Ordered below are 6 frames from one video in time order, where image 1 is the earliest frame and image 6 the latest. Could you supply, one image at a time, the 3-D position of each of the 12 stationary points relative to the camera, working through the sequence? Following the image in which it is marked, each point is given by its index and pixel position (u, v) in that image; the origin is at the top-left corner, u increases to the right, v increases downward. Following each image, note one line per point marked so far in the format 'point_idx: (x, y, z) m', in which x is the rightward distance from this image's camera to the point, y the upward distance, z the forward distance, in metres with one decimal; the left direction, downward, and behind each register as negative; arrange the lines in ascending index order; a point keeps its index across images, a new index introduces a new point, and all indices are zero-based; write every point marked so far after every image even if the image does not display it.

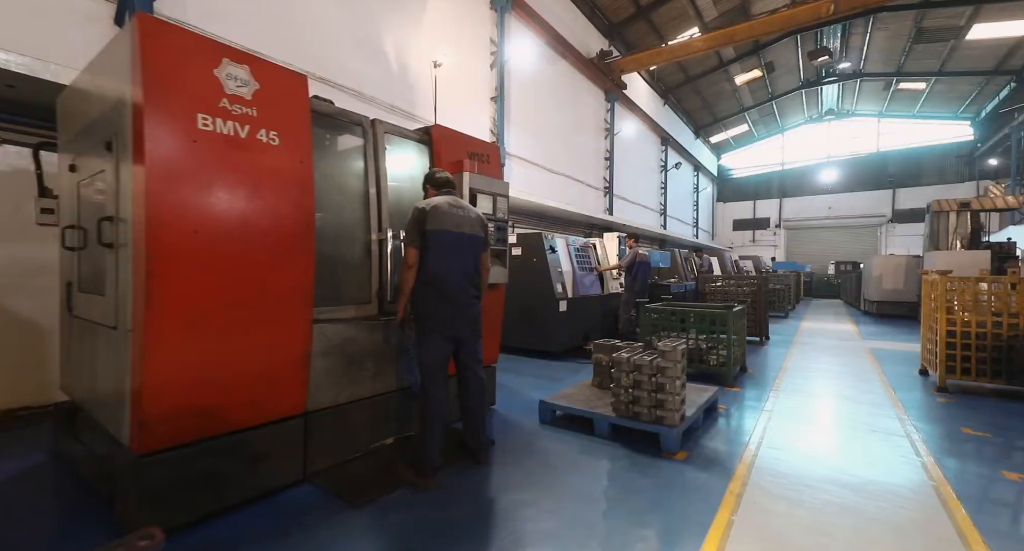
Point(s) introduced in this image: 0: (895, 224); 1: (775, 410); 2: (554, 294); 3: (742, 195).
0: (+13.9, +1.9, +15.9) m
1: (+1.9, -1.0, +3.2) m
2: (+0.4, -0.2, +4.7) m
3: (+10.1, +3.5, +19.1) m
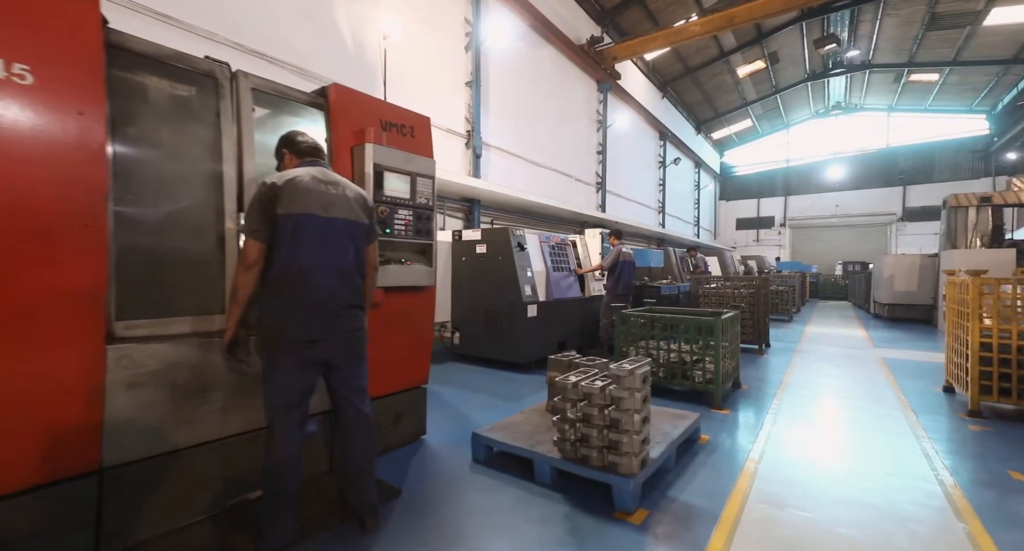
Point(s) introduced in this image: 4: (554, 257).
0: (+13.7, +1.8, +15.2) m
1: (+1.6, -1.0, +2.6) m
2: (+0.1, -0.2, +4.1) m
3: (+9.9, +3.4, +18.5) m
4: (+0.5, +0.2, +4.9) m
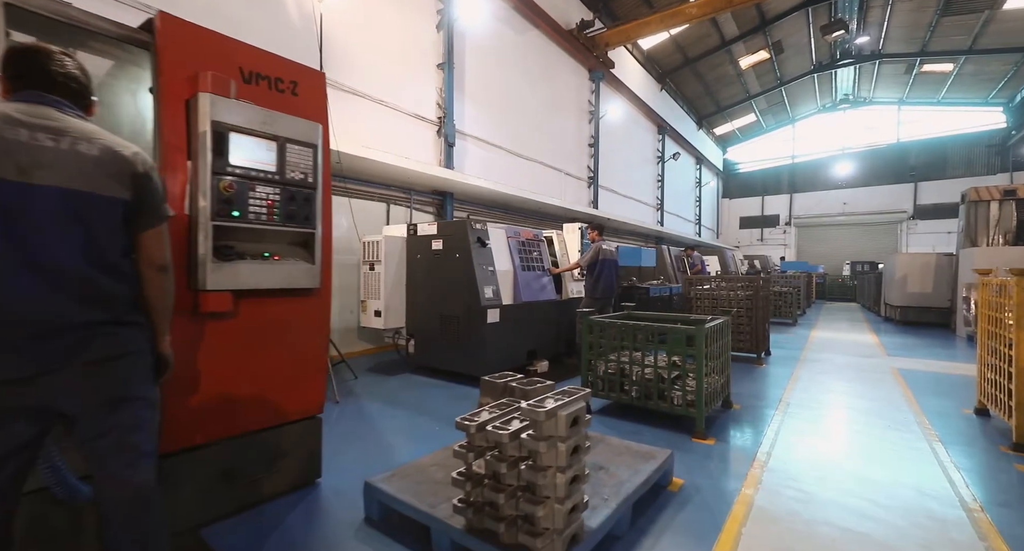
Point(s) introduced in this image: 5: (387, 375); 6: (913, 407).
0: (+13.5, +1.8, +14.5) m
1: (+1.2, -1.0, +2.1) m
2: (-0.3, -0.2, +3.6) m
3: (+9.7, +3.4, +17.9) m
4: (+0.1, +0.2, +4.4) m
5: (-1.2, -0.9, +4.0) m
6: (+3.1, -1.0, +3.4) m
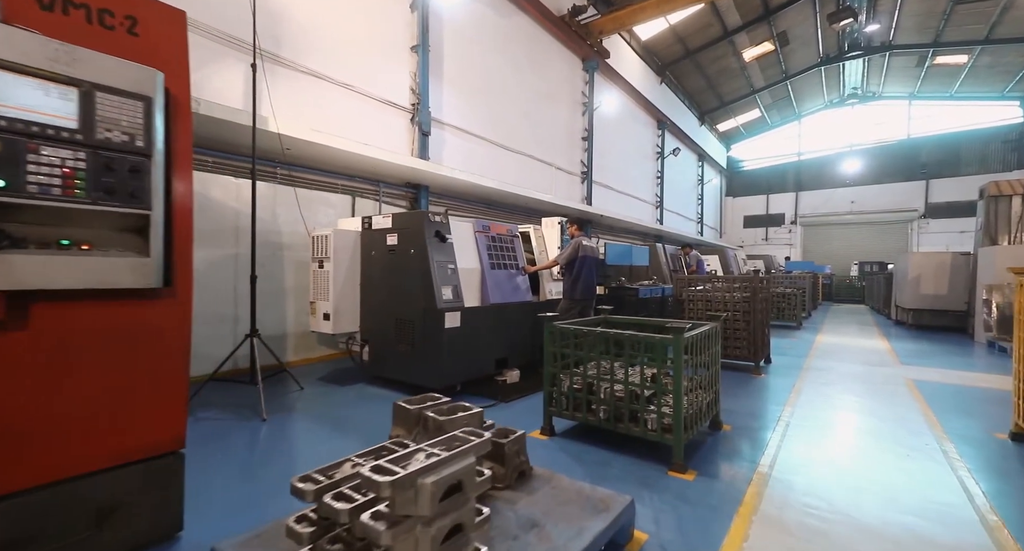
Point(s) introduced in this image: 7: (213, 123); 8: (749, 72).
0: (+13.3, +1.8, +14.0) m
1: (+0.9, -1.0, +1.6) m
2: (-0.6, -0.2, +3.2) m
3: (+9.5, +3.4, +17.3) m
4: (-0.1, +0.2, +3.9) m
5: (-1.4, -0.9, +3.6) m
6: (+2.8, -1.0, +2.9) m
7: (-2.2, +1.1, +3.2) m
8: (+6.7, +5.7, +12.3) m
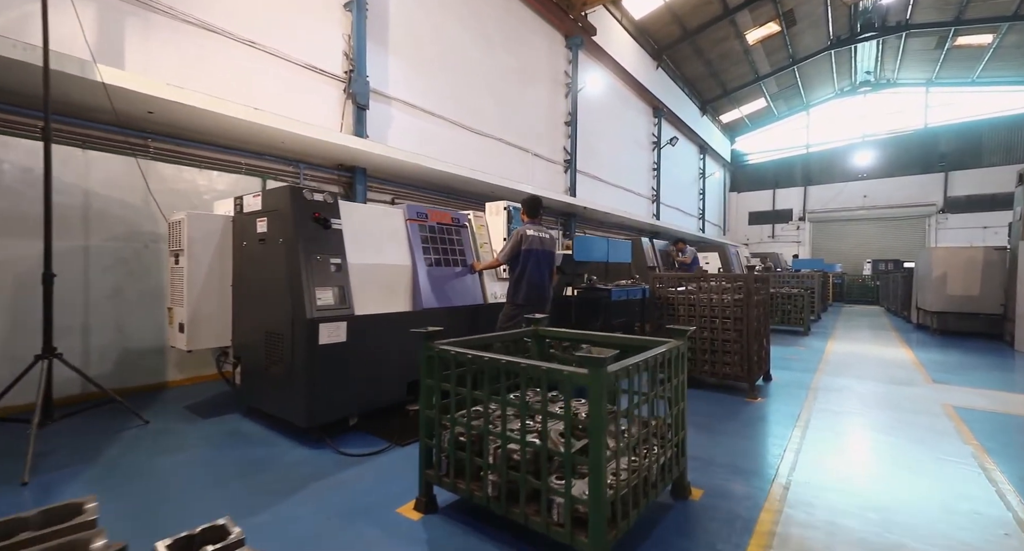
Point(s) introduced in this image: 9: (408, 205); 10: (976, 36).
0: (+12.9, +1.8, +12.9) m
1: (+0.3, -1.0, +0.8) m
2: (-1.1, -0.2, +2.3) m
3: (+9.2, +3.4, +16.3) m
4: (-0.7, +0.2, +3.1) m
5: (-2.0, -0.9, +2.8) m
6: (+2.3, -1.0, +2.0) m
7: (-2.7, +1.1, +2.3) m
8: (+6.2, +5.8, +11.3) m
9: (-0.9, +0.5, +3.0) m
10: (+11.0, +5.8, +10.4) m
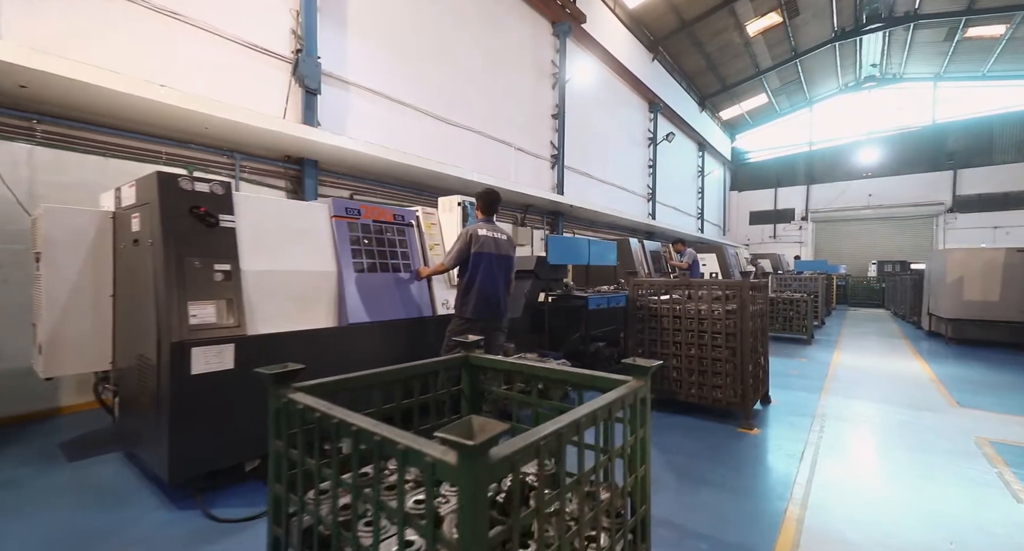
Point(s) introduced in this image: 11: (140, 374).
0: (+12.6, +1.7, +12.4) m
1: (0.0, -1.0, +0.3) m
2: (-1.4, -0.2, +1.8) m
3: (+8.9, +3.4, +15.8) m
4: (-1.0, +0.2, +2.6) m
5: (-2.3, -0.9, +2.3) m
6: (+1.9, -1.0, +1.5) m
7: (-3.0, +1.1, +1.8) m
8: (+6.0, +5.7, +10.8) m
9: (-1.2, +0.5, +2.5) m
10: (+10.7, +5.7, +9.8) m
11: (-1.7, -0.5, +2.1) m
